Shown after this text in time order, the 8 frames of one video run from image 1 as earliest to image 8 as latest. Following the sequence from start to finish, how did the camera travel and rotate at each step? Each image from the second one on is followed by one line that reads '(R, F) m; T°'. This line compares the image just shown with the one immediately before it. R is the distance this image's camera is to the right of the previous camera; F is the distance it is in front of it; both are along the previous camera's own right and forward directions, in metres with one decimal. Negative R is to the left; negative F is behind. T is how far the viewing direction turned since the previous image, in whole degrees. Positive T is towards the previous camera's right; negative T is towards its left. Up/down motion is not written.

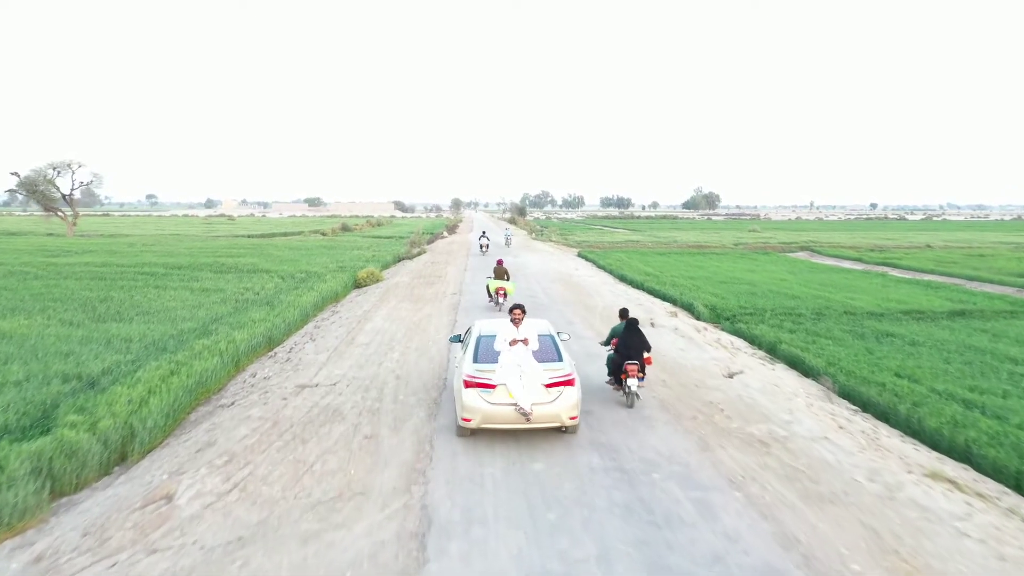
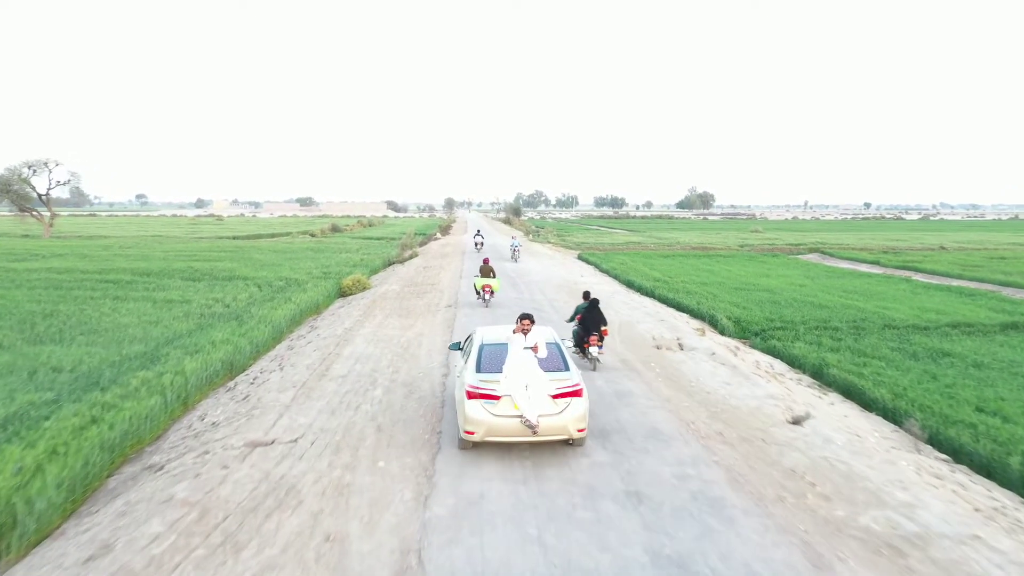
(-0.2, +2.1) m; 0°
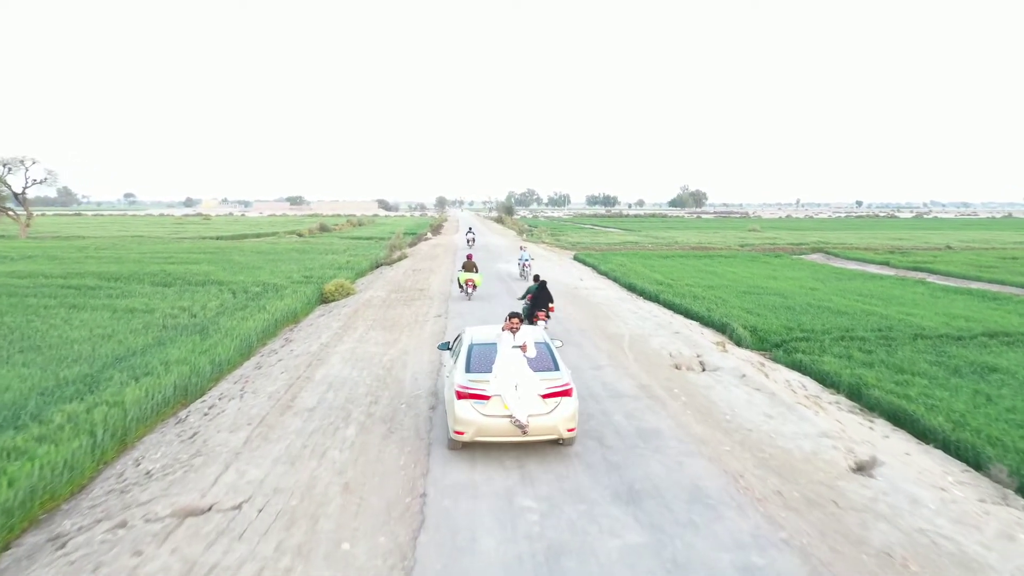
(-0.1, +1.5) m; +1°
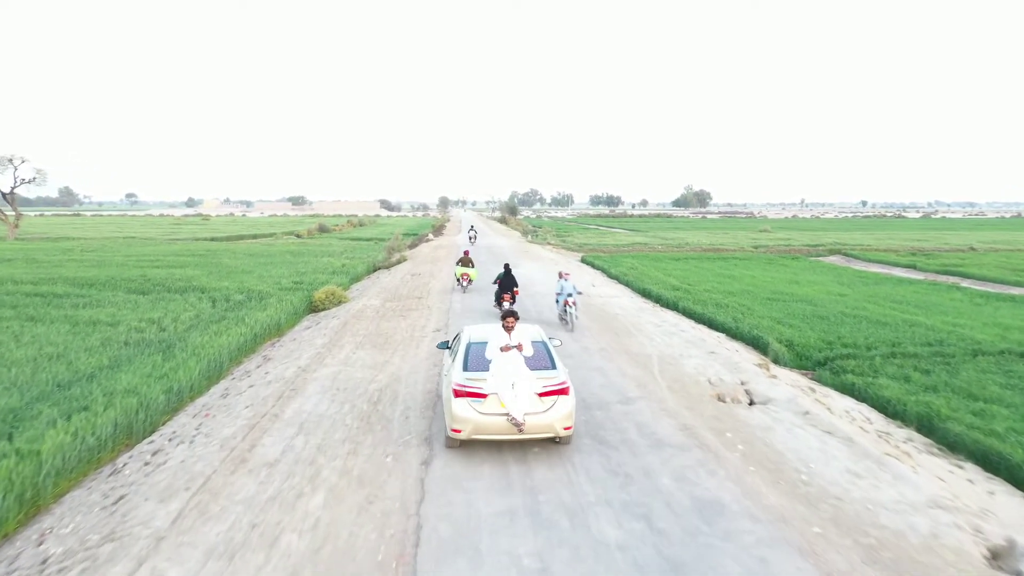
(-0.1, +1.7) m; 0°
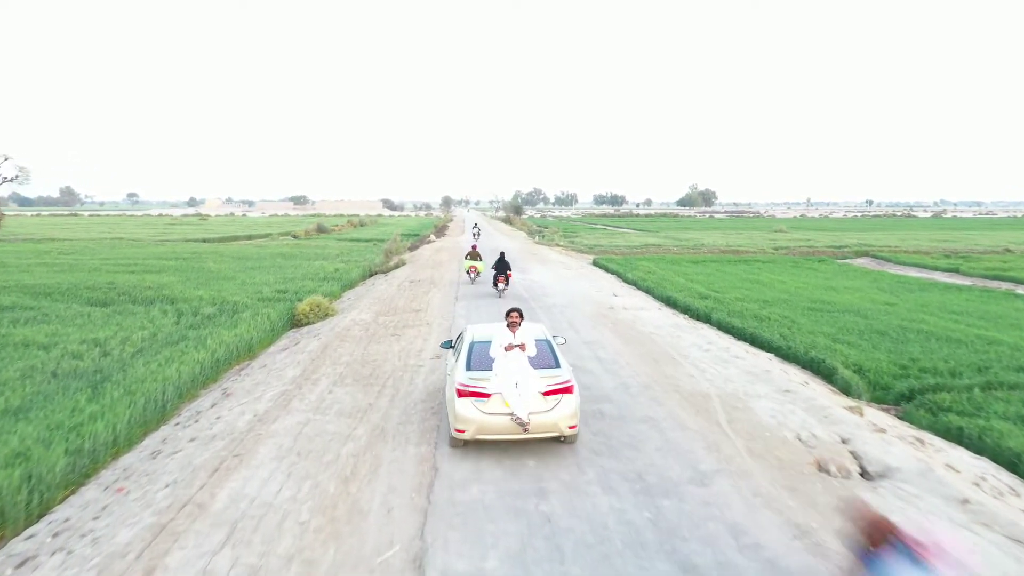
(-0.2, +2.4) m; 0°
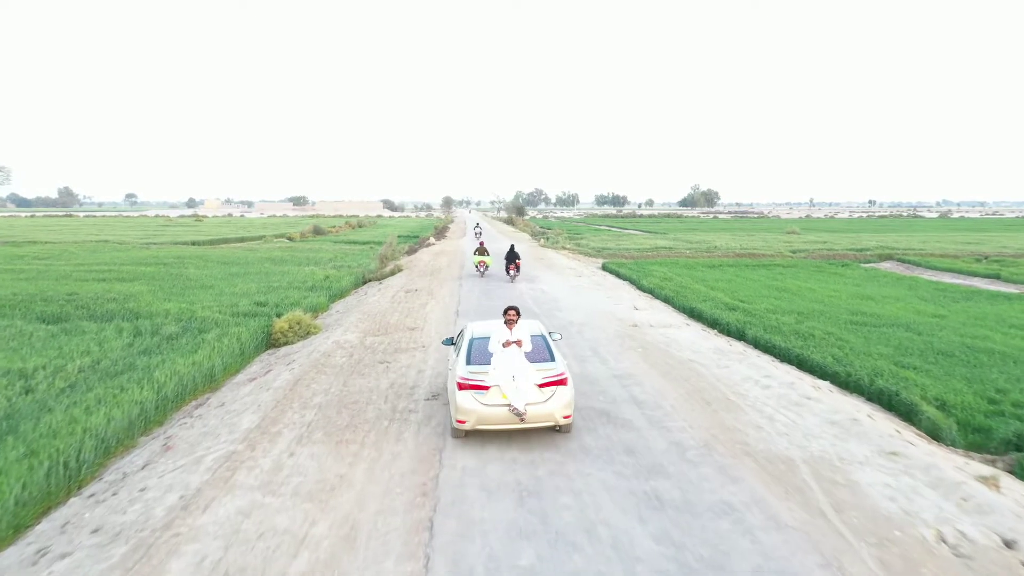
(-0.1, +2.1) m; 0°
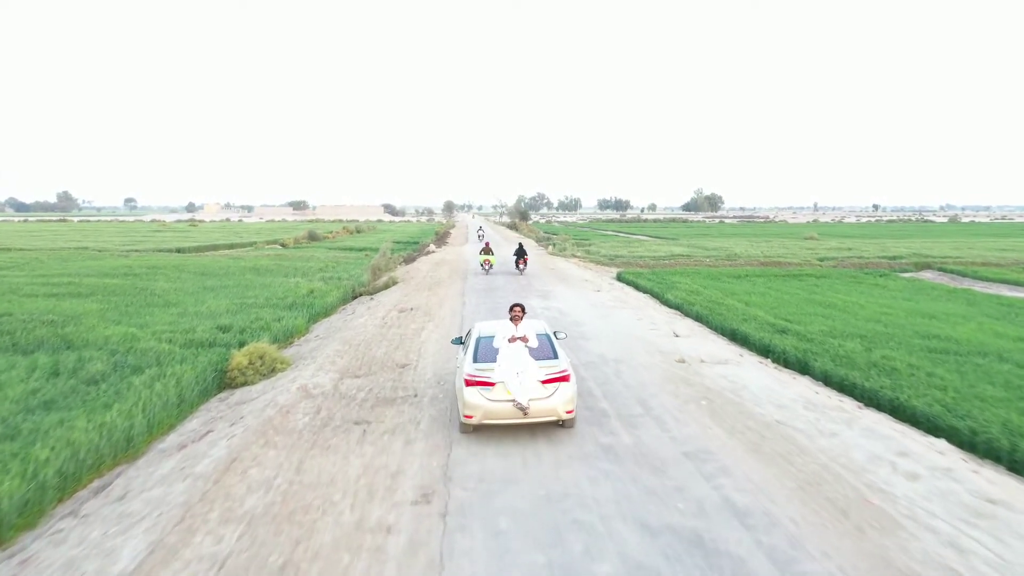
(-0.2, +2.8) m; 0°
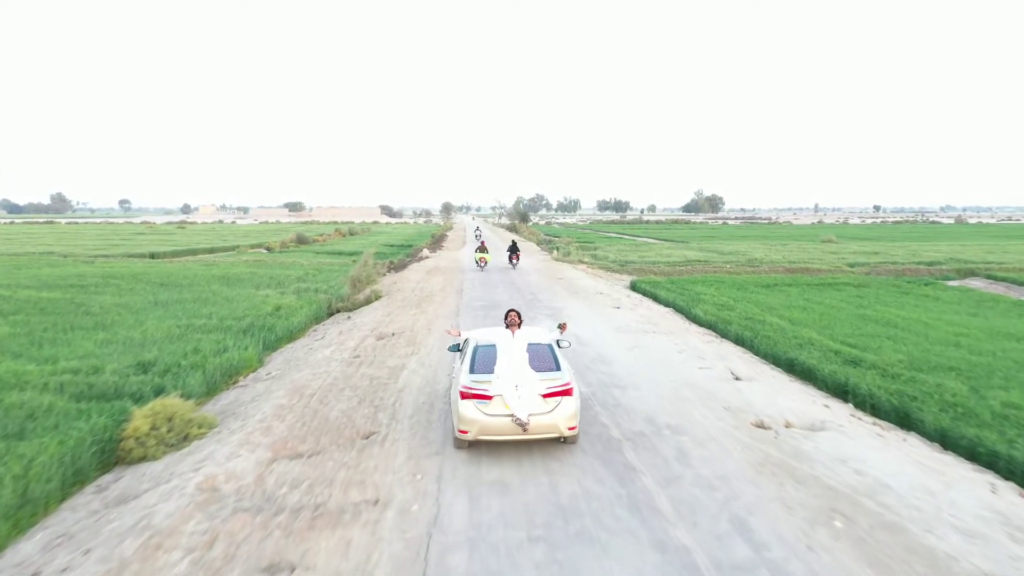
(-0.1, +3.2) m; 0°
